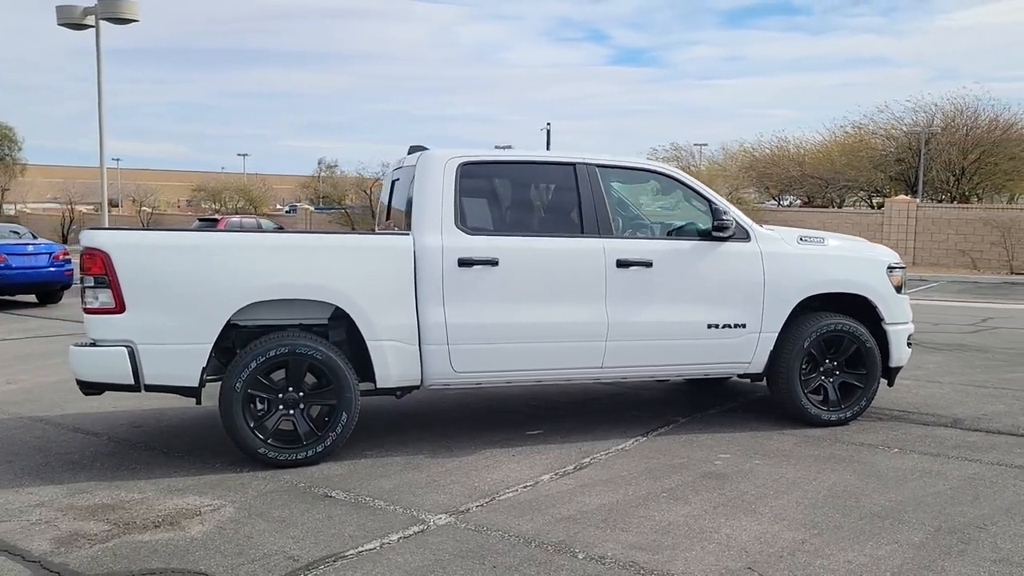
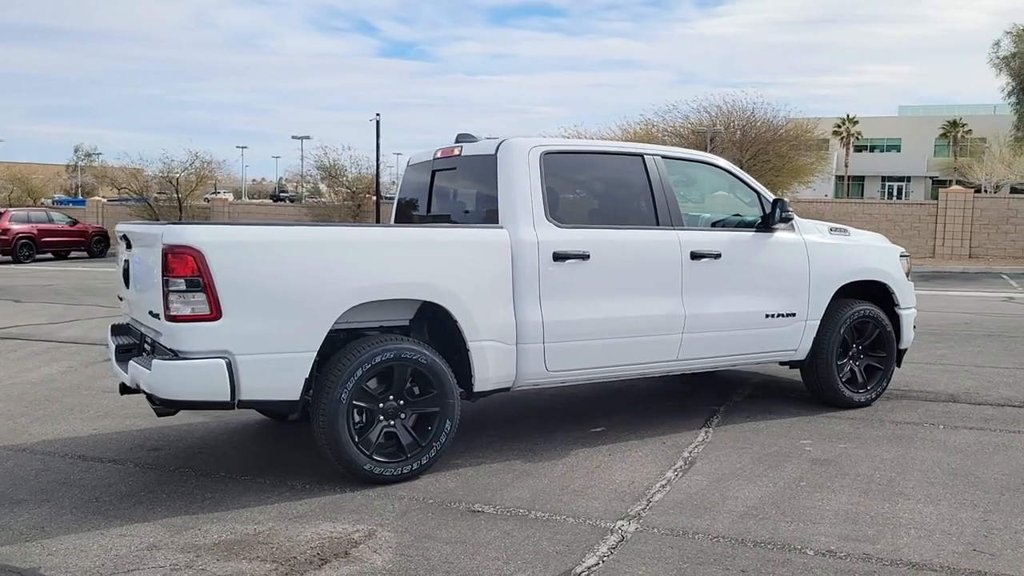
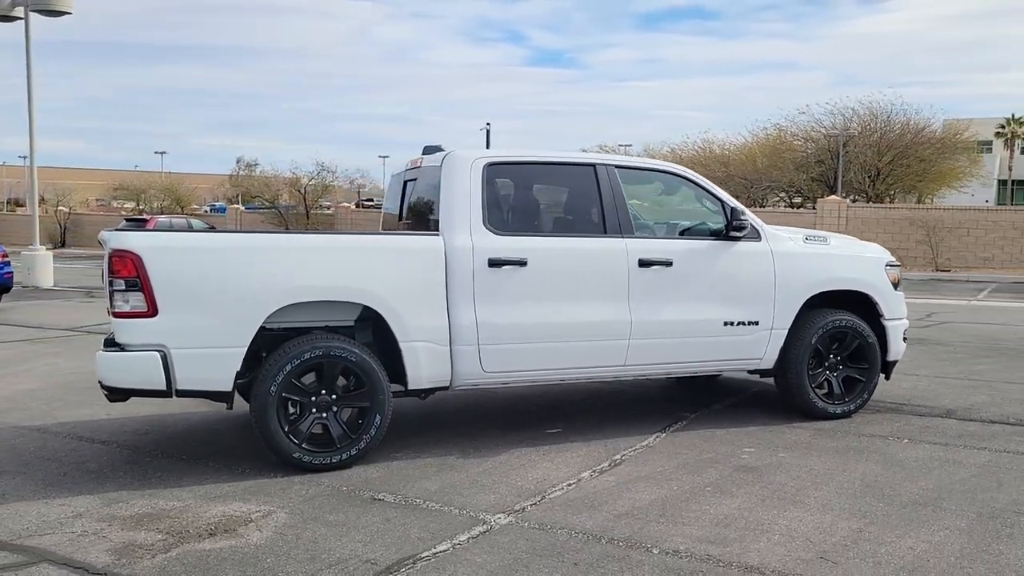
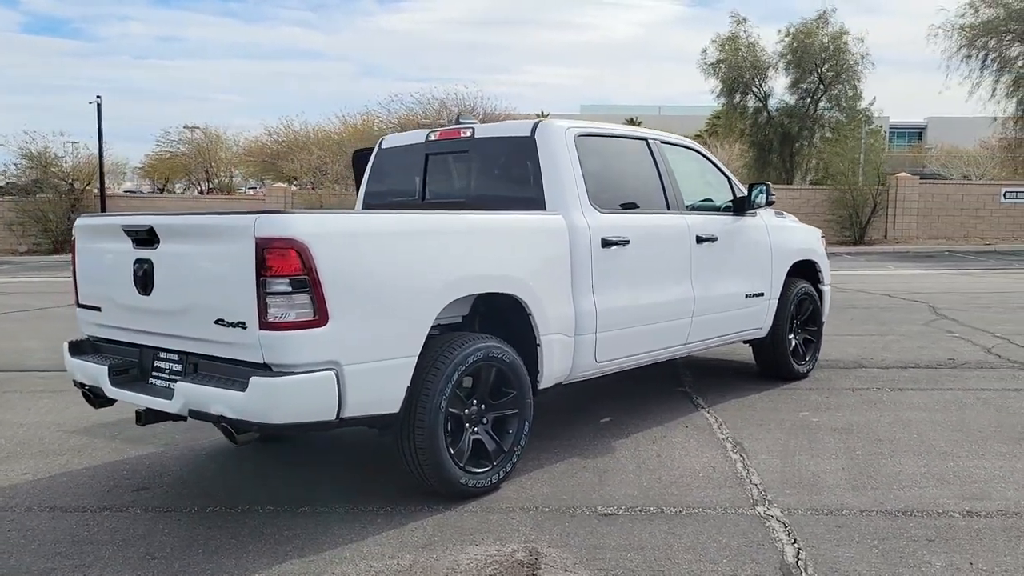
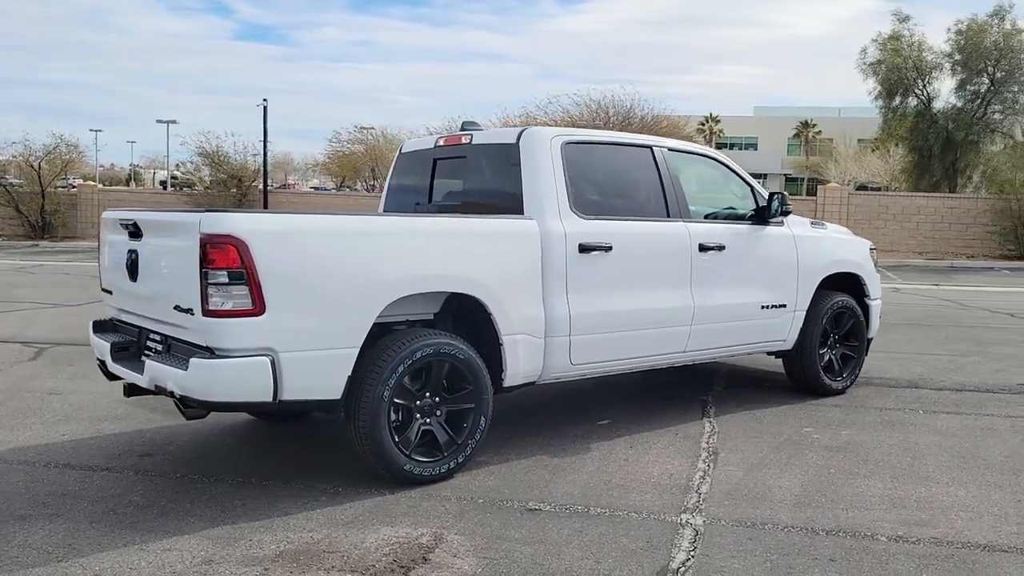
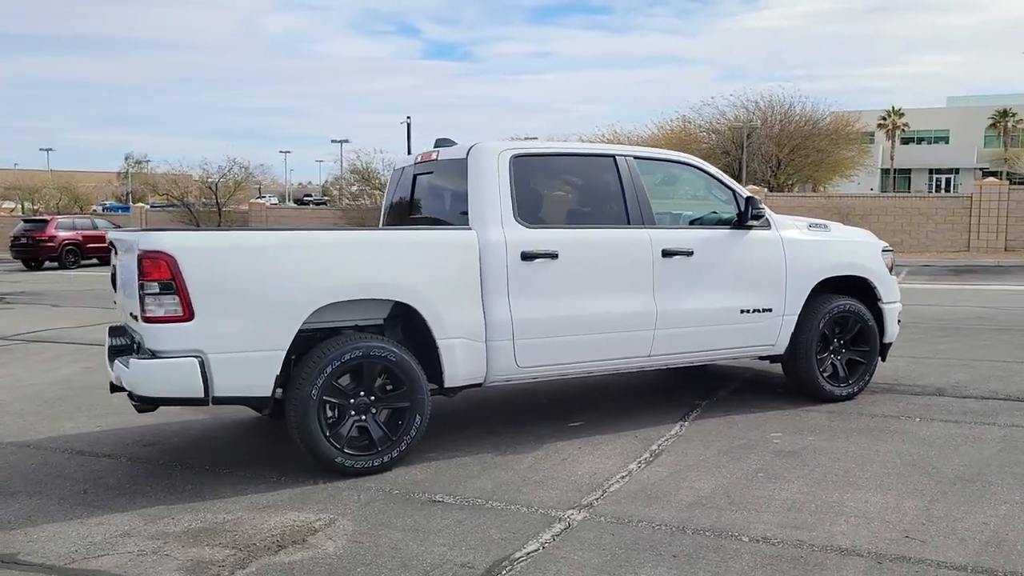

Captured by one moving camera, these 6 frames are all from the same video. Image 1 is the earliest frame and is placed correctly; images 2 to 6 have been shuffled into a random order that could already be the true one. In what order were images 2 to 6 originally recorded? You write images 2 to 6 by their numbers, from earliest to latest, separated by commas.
3, 6, 2, 5, 4
